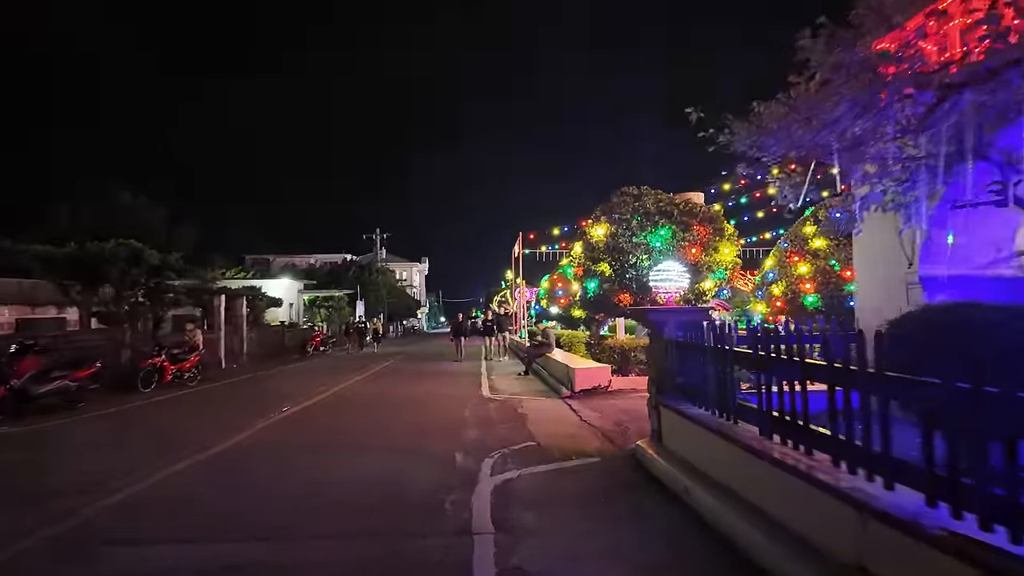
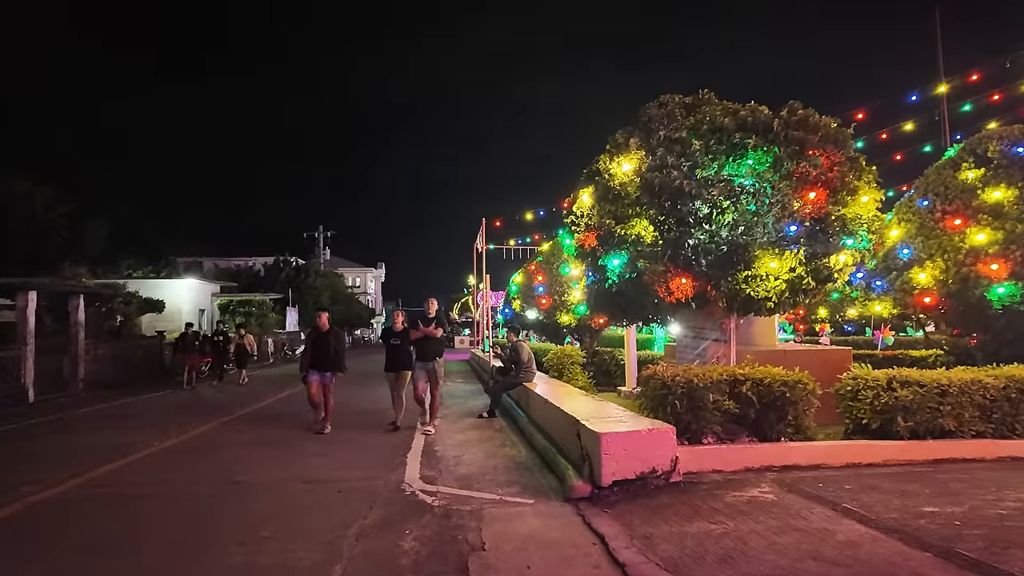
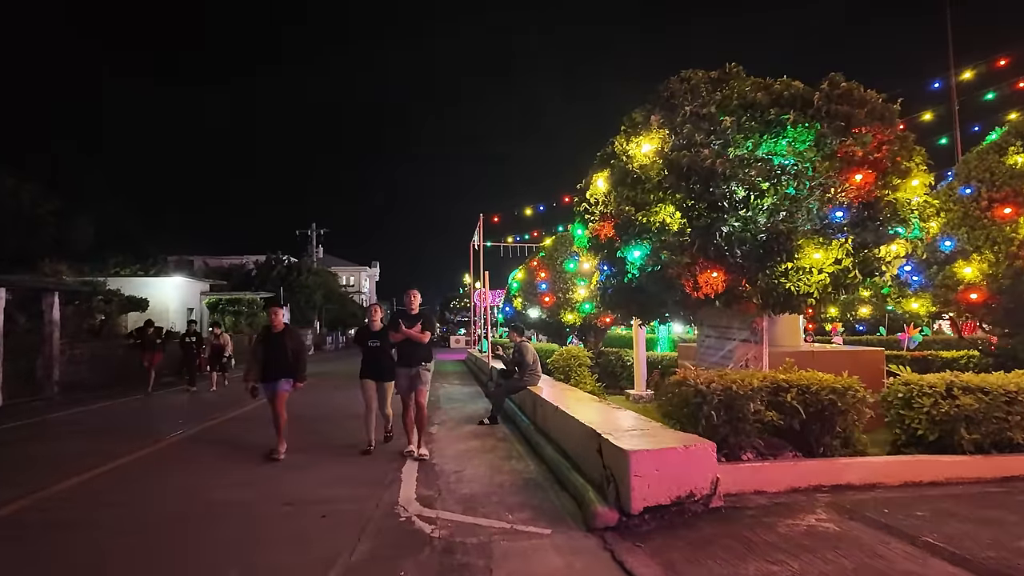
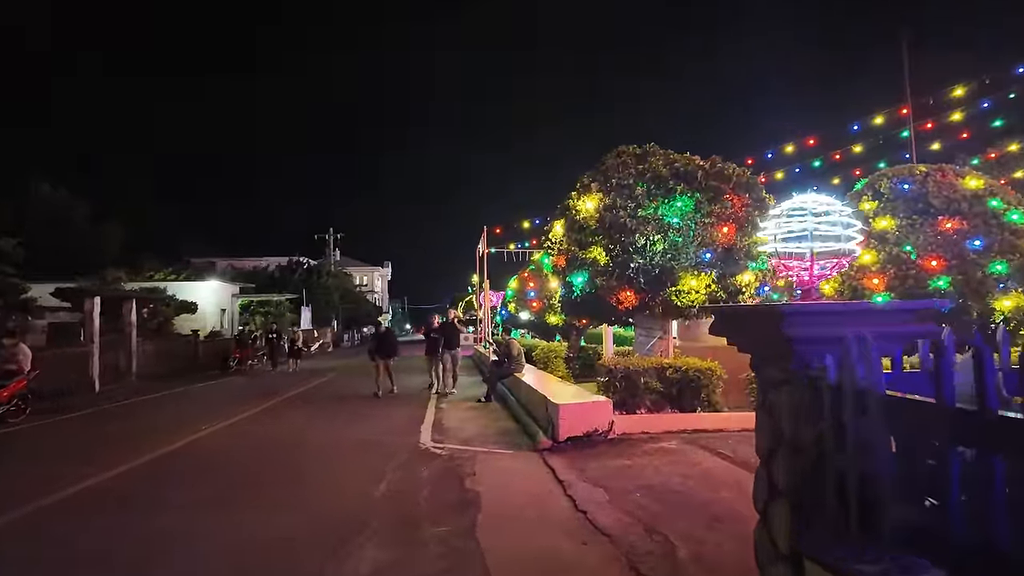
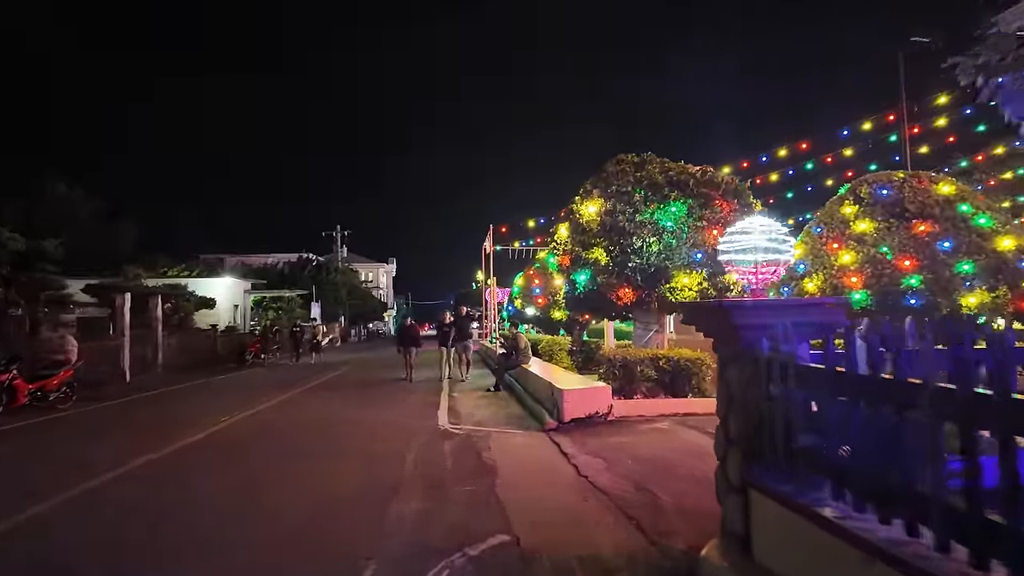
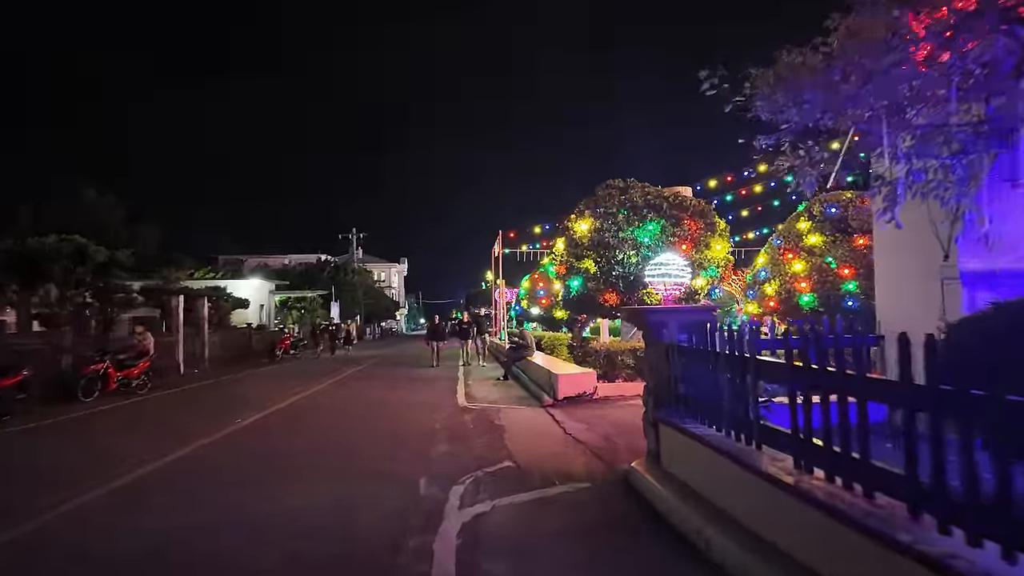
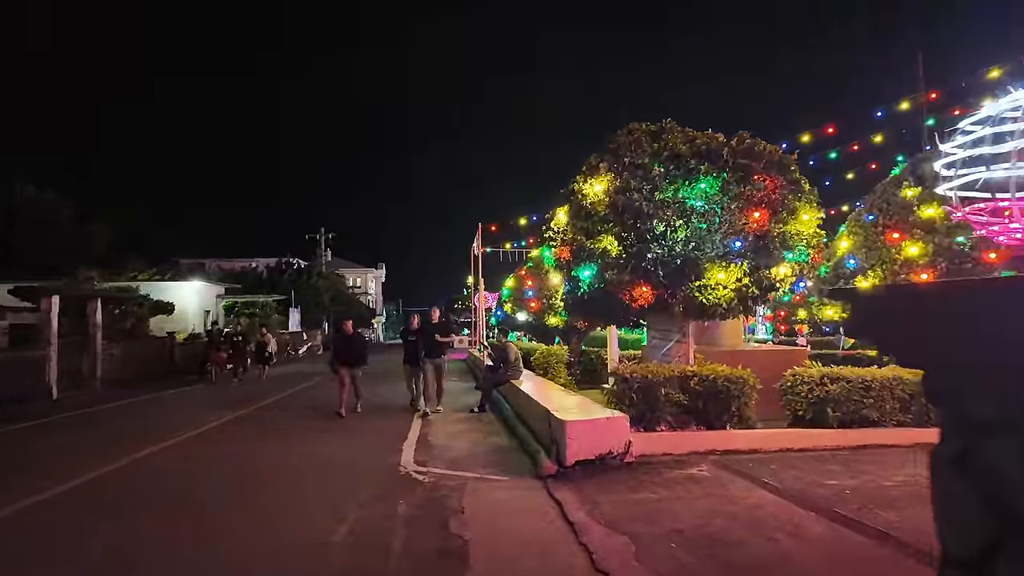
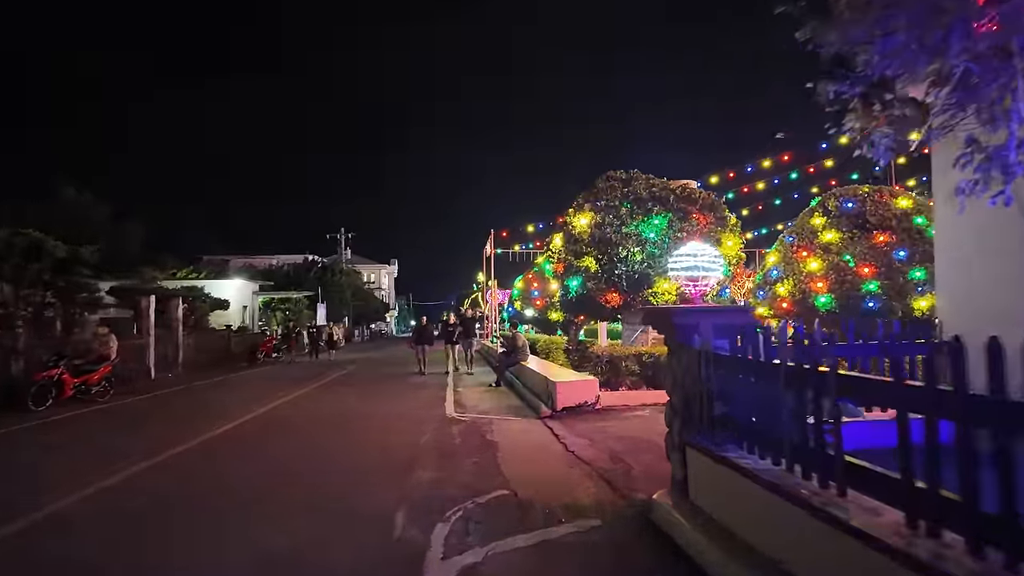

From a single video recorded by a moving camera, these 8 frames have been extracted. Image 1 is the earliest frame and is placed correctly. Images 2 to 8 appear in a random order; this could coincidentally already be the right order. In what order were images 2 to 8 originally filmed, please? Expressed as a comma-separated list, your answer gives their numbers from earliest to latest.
6, 8, 5, 4, 7, 2, 3
